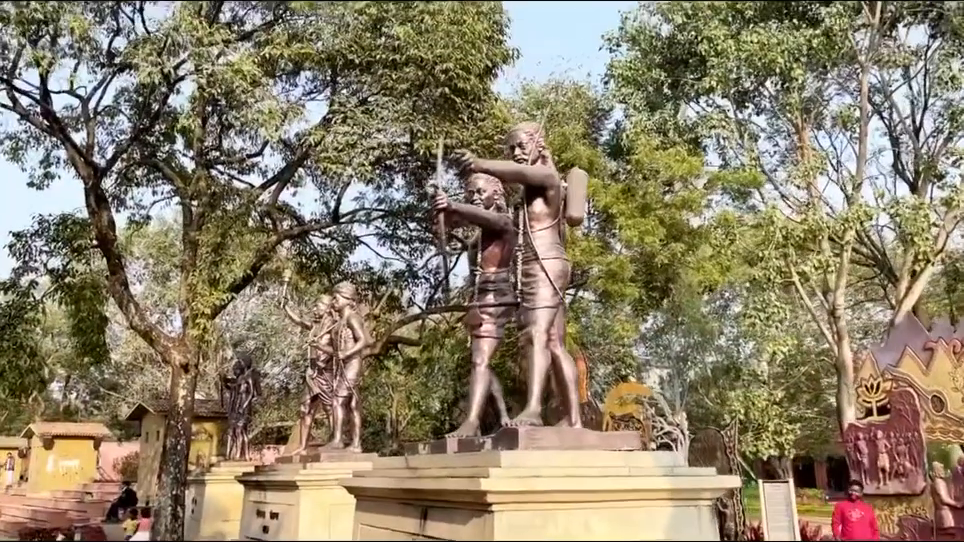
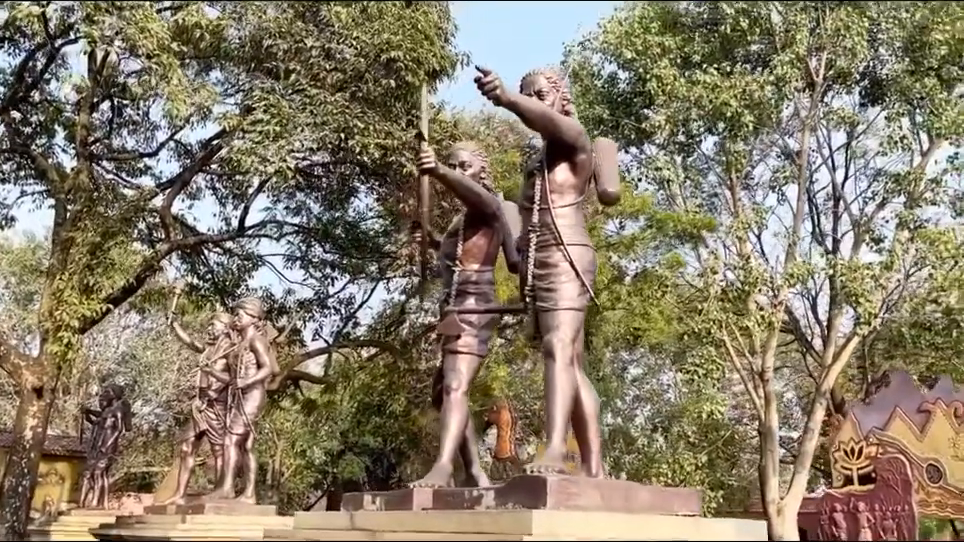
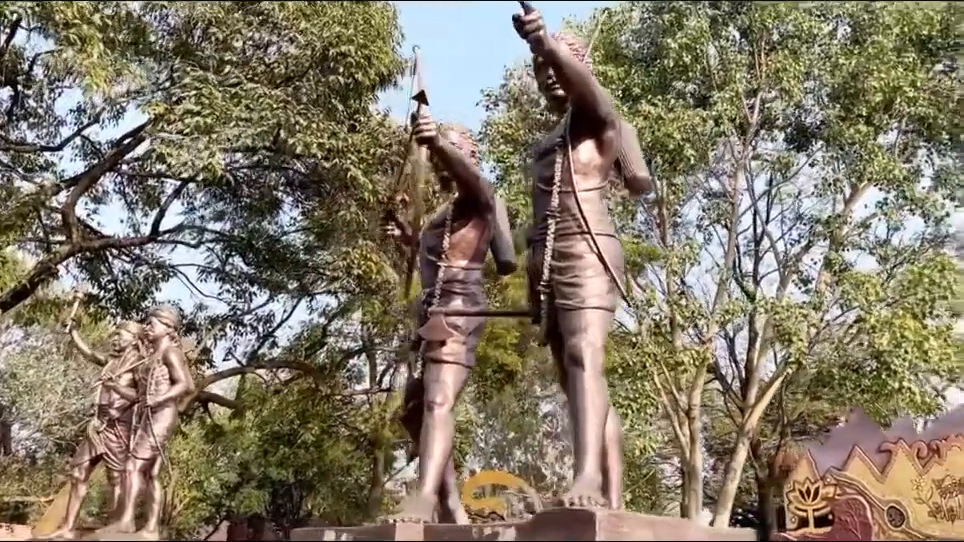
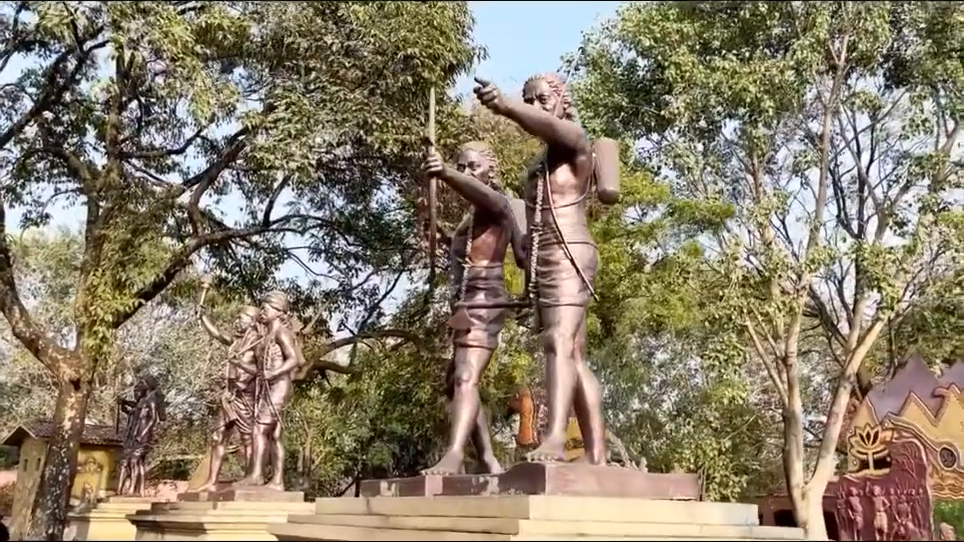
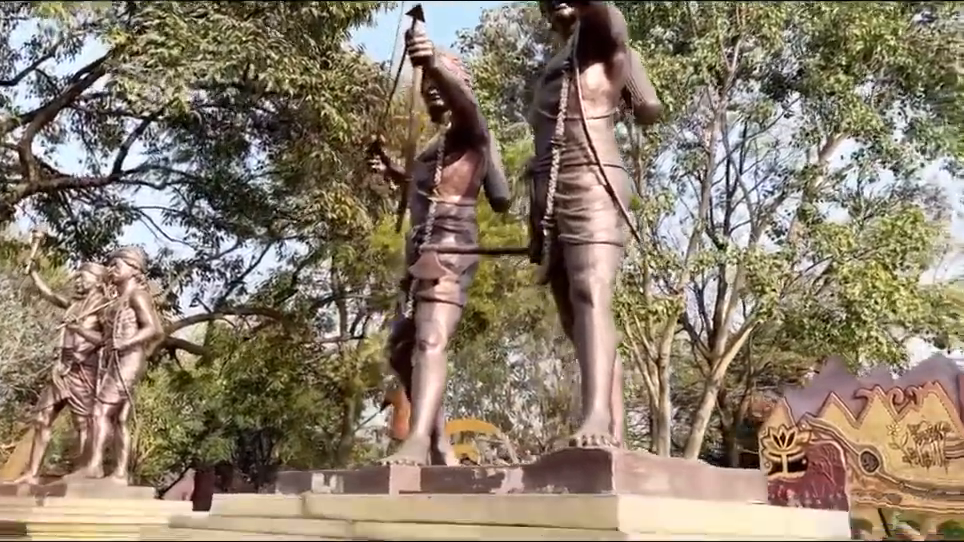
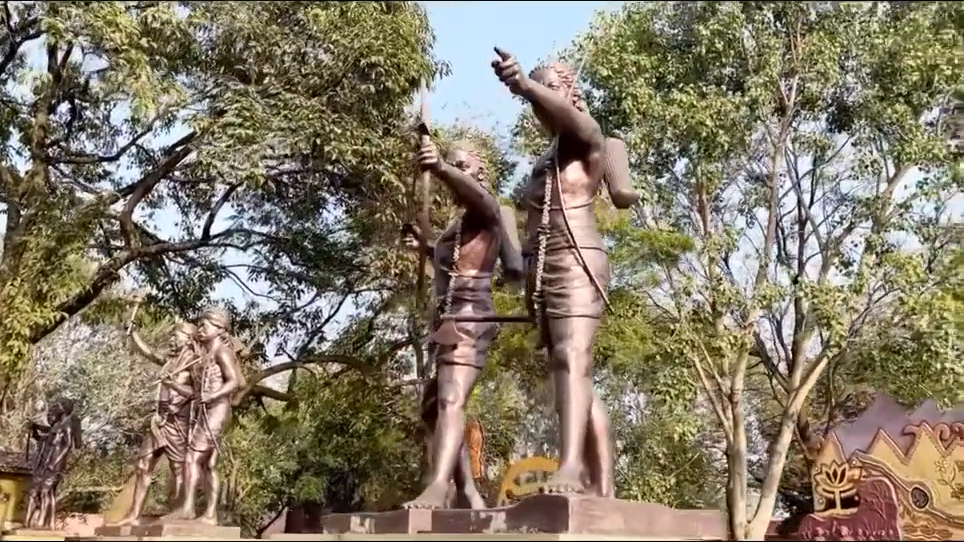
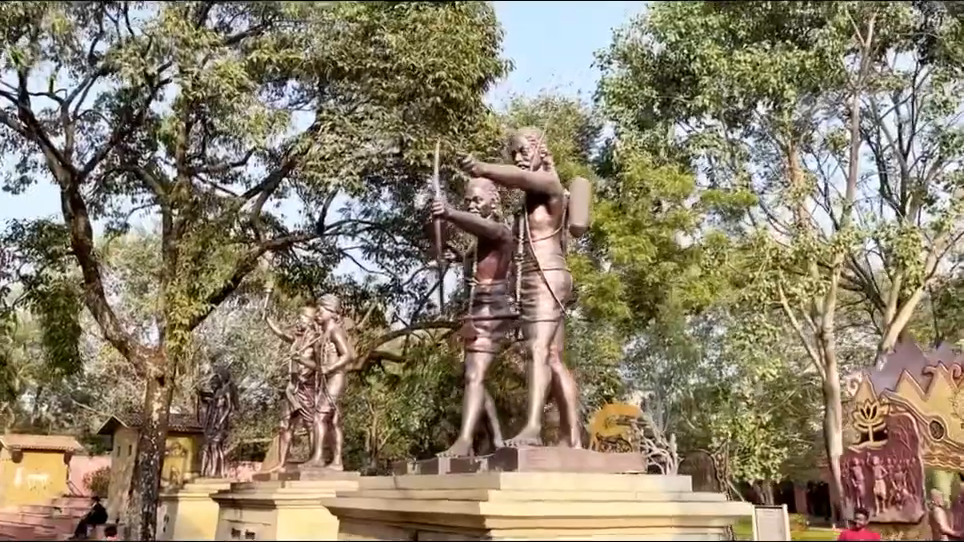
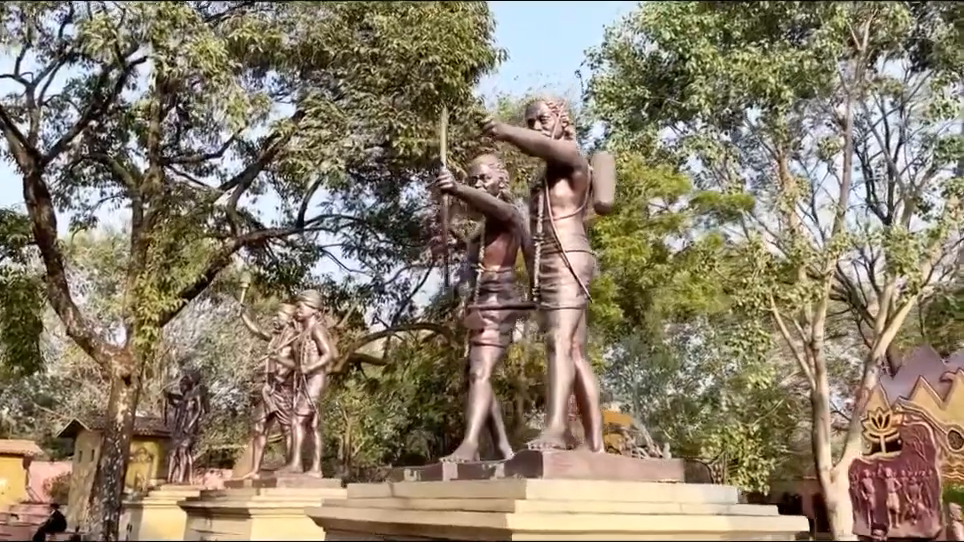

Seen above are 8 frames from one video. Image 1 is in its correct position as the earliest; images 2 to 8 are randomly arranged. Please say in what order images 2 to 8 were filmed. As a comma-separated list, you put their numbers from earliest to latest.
7, 8, 4, 2, 6, 3, 5
